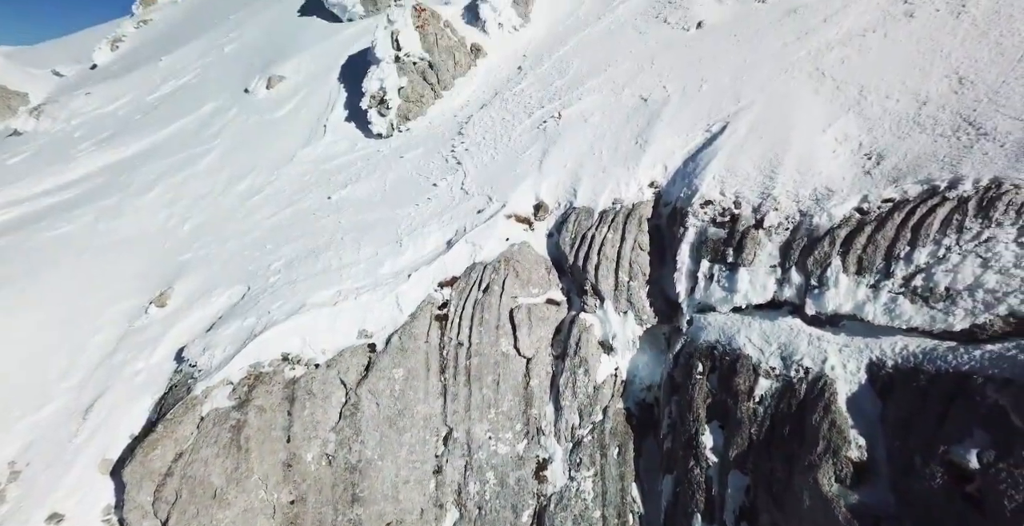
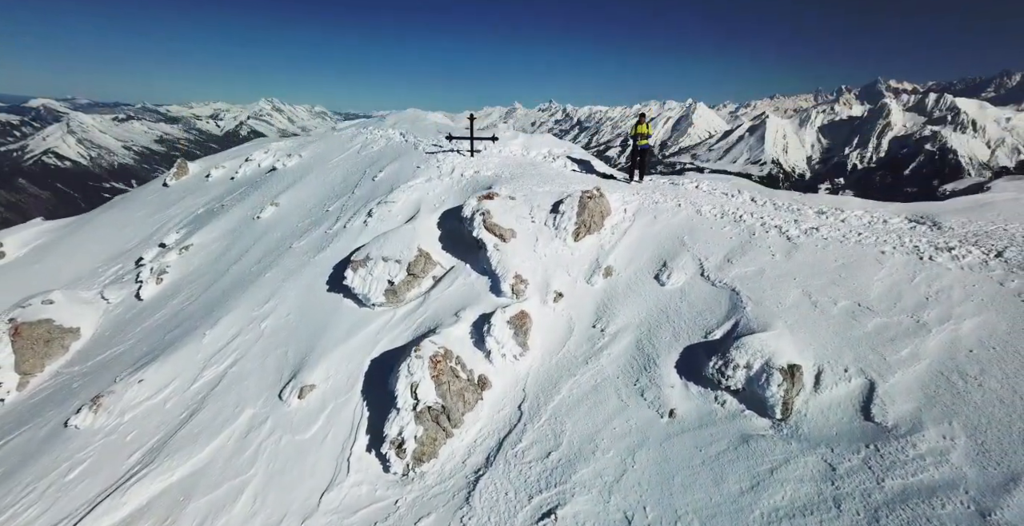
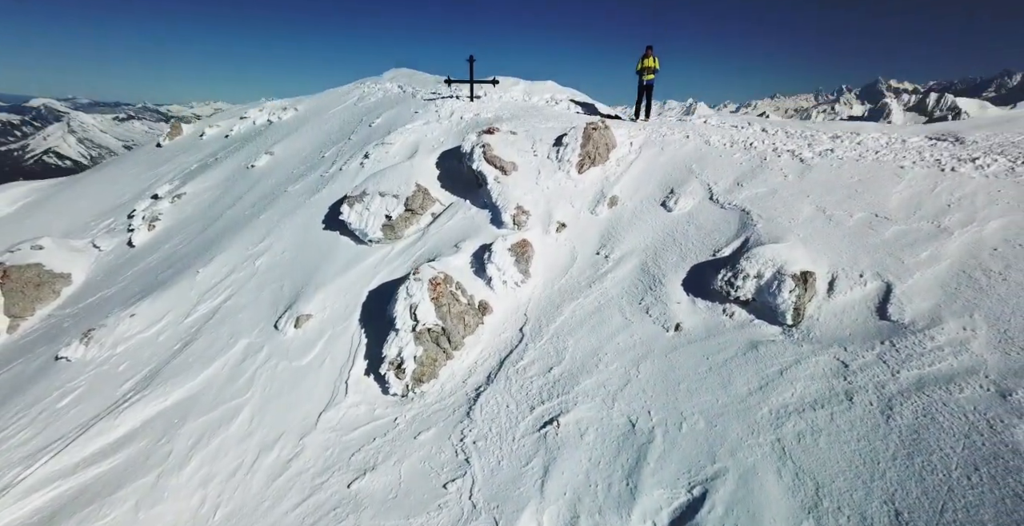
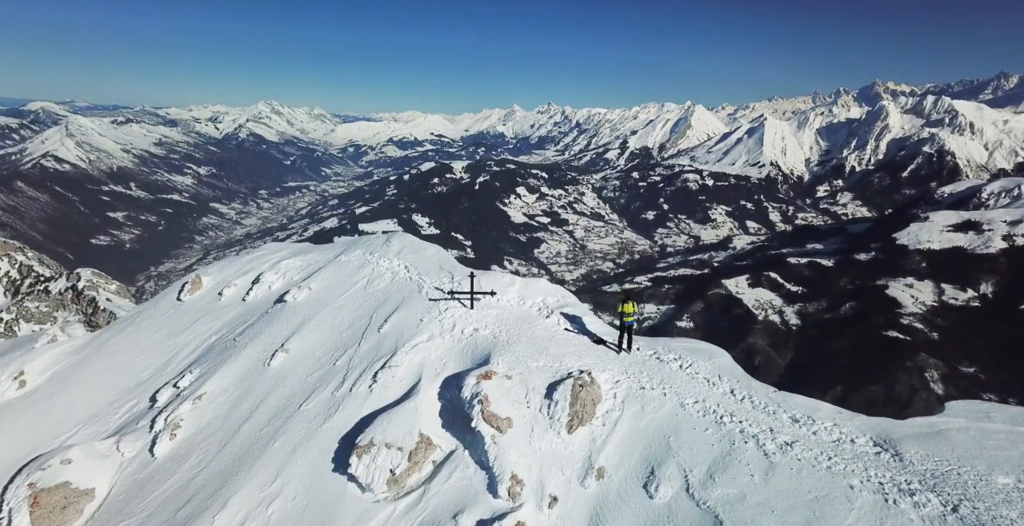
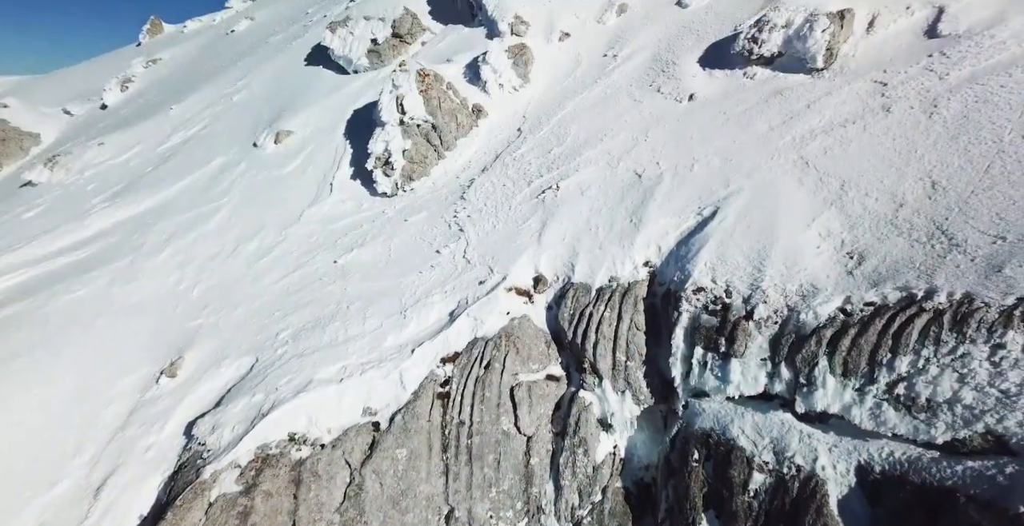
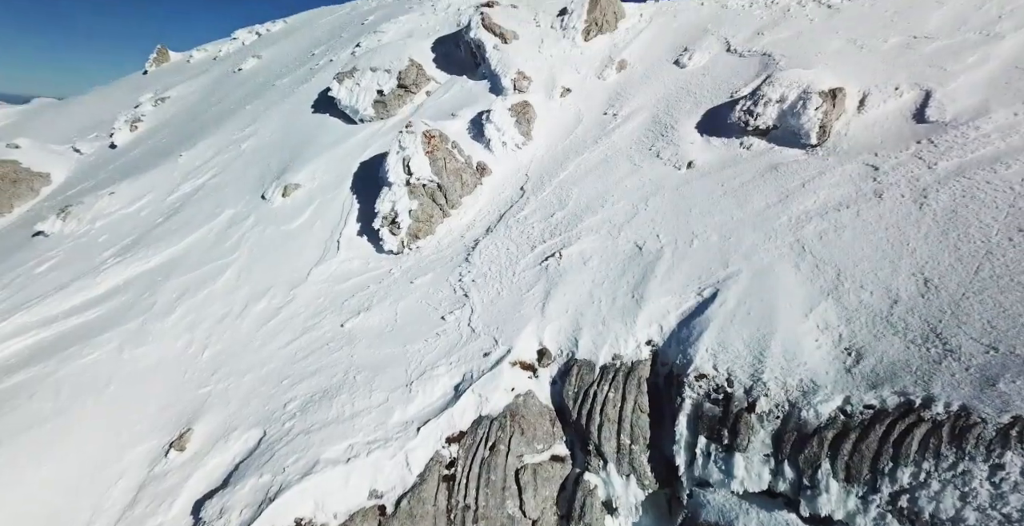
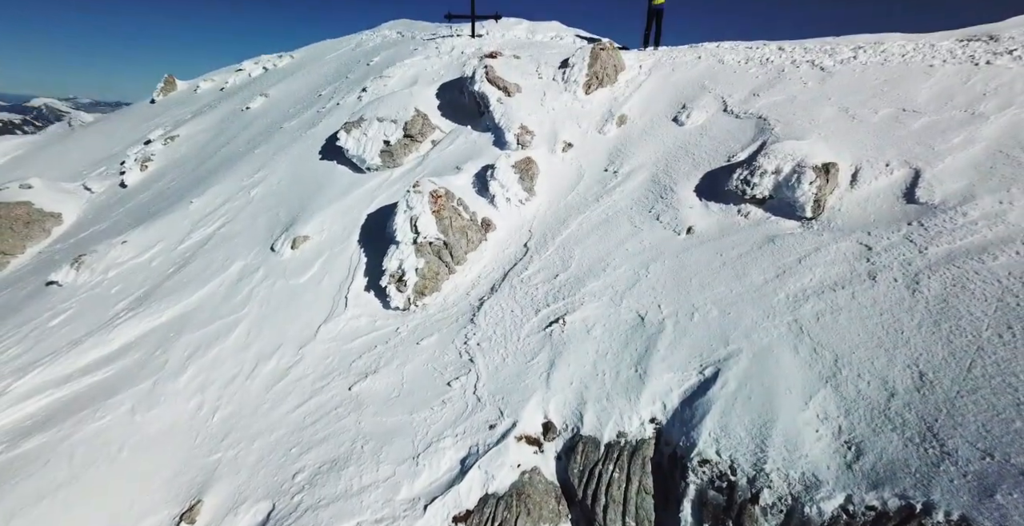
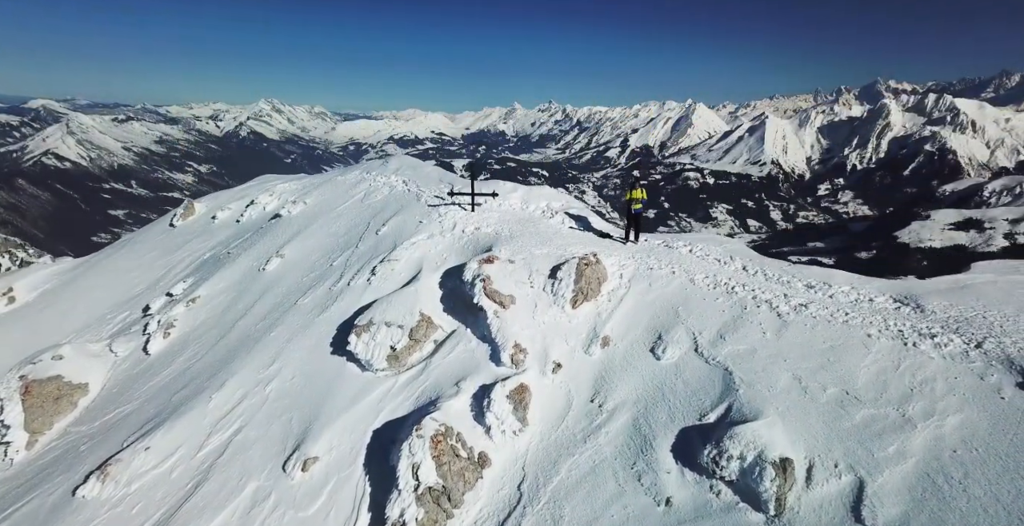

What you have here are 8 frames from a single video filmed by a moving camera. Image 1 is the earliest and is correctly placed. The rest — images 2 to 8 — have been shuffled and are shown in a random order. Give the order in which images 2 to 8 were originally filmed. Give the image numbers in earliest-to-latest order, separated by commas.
5, 6, 7, 3, 2, 8, 4
